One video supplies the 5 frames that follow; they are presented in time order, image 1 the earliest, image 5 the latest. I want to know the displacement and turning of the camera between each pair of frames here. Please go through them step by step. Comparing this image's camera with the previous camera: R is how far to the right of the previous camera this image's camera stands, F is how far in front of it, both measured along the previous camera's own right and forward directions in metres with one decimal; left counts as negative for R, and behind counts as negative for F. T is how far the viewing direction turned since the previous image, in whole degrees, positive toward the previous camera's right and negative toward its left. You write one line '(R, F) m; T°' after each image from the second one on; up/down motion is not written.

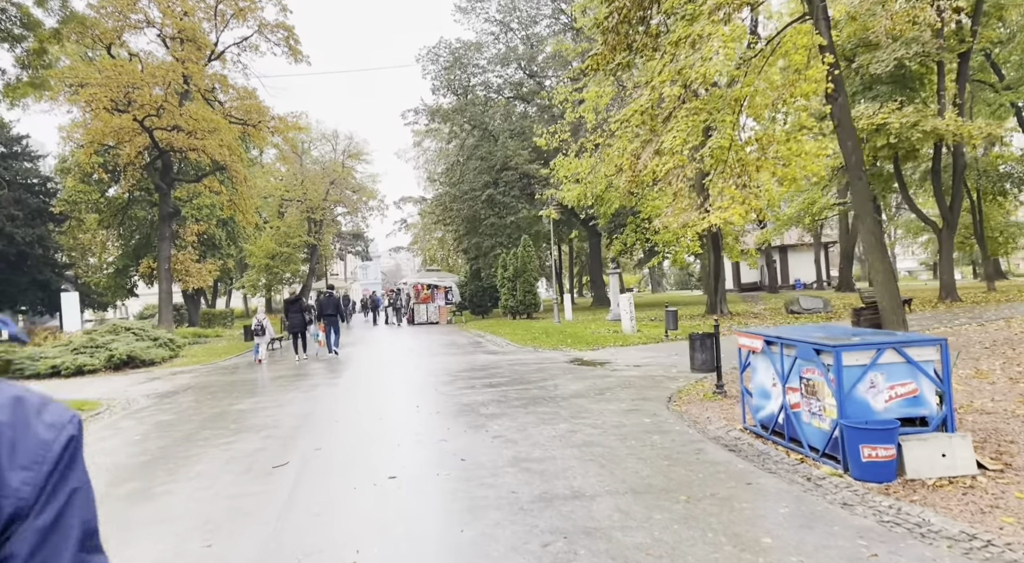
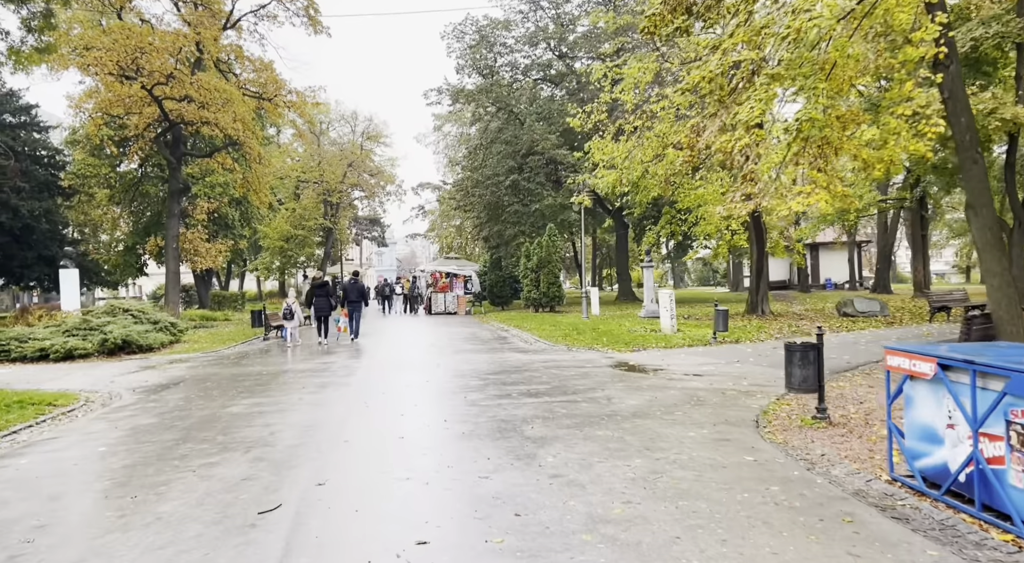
(-0.4, +1.8) m; -1°
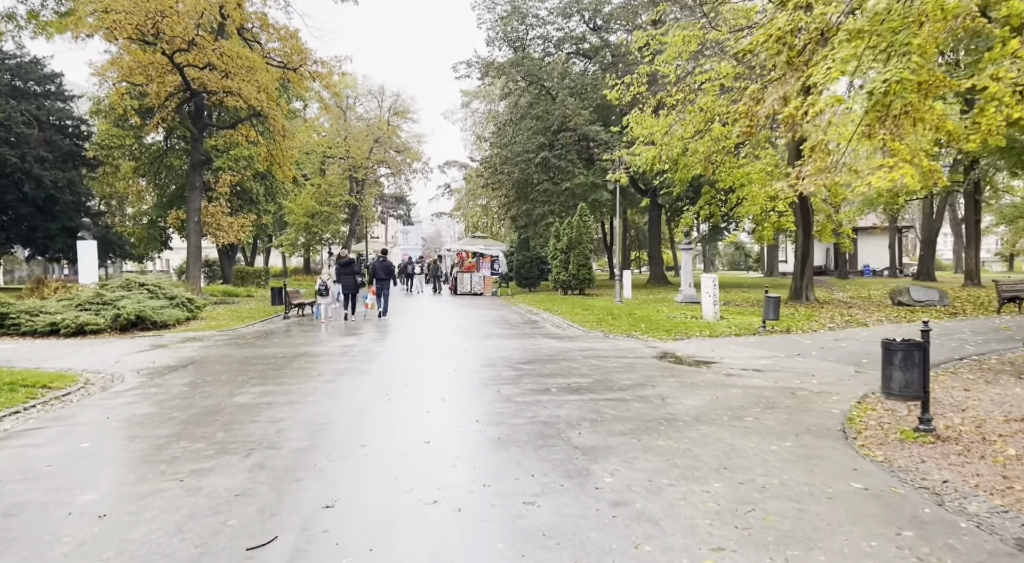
(-0.2, +1.1) m; -2°
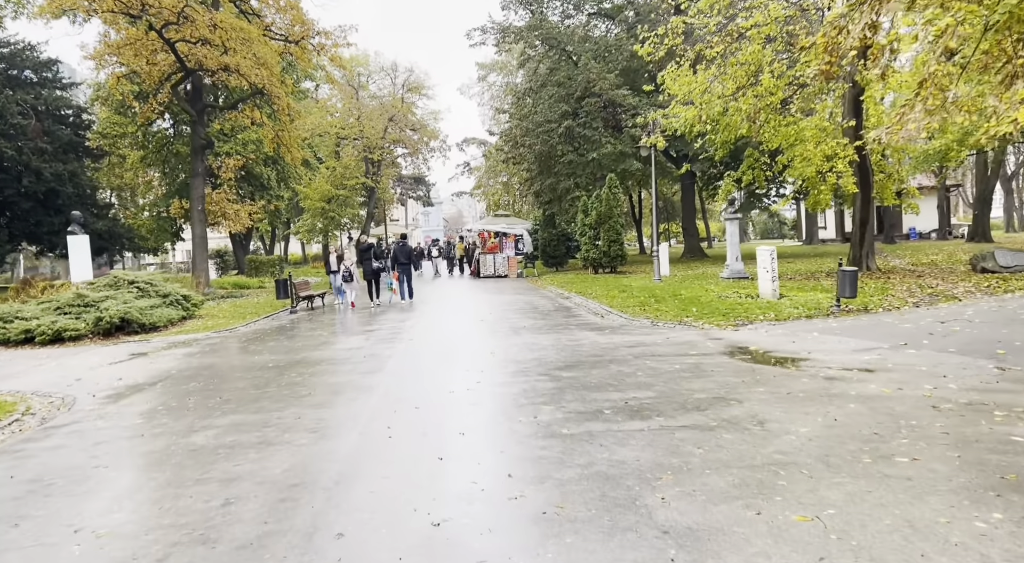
(-0.1, +2.1) m; -2°
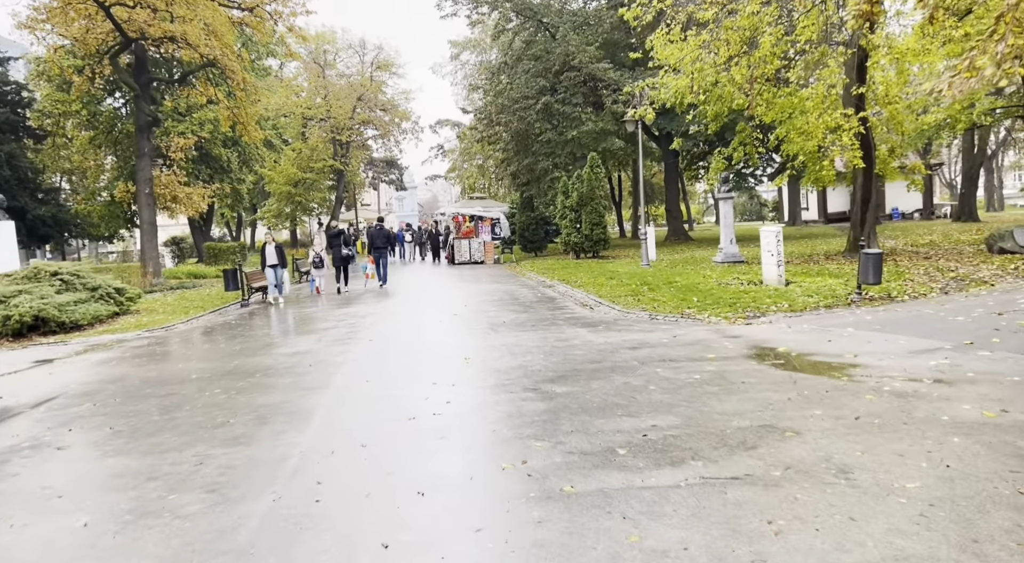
(0.0, +1.8) m; +2°
